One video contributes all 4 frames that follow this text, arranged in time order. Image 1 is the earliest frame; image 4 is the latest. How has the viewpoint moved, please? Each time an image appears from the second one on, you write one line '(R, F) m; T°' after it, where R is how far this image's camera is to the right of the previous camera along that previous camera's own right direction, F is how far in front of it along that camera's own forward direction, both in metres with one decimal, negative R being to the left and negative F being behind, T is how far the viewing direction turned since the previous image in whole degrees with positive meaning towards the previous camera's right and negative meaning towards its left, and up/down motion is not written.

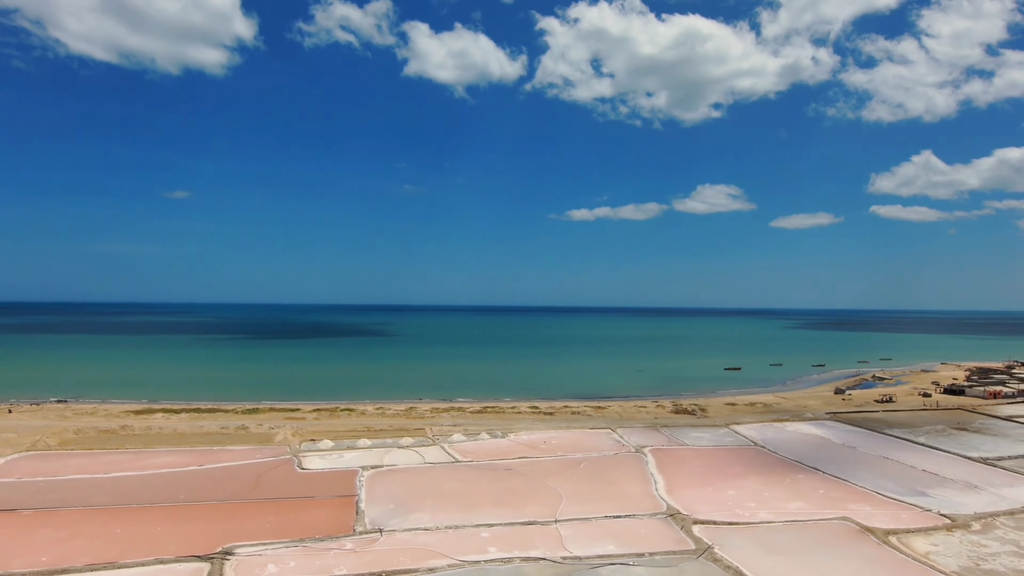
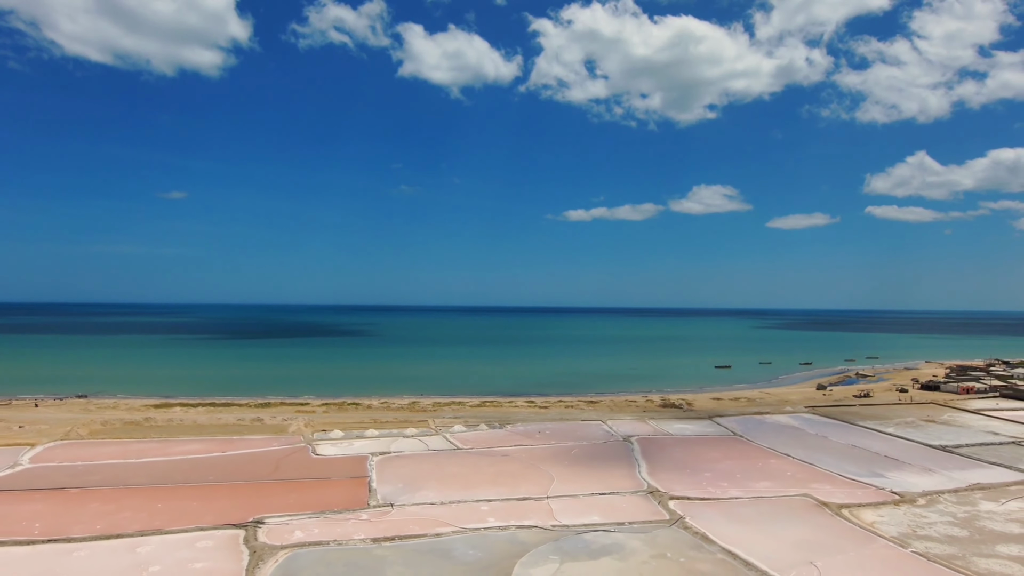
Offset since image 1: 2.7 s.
(0.0, -1.3) m; +1°
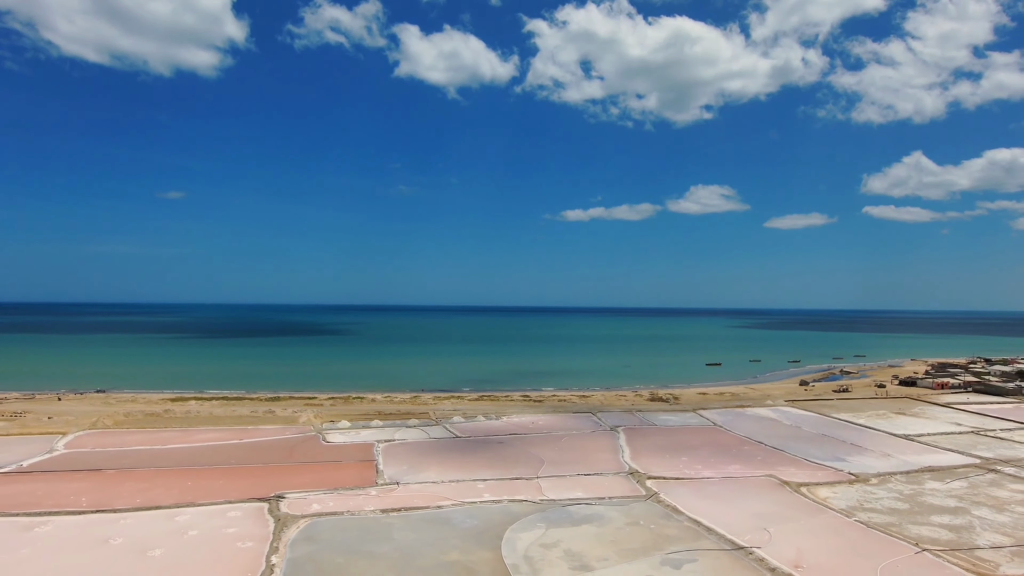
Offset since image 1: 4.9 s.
(+0.1, -1.3) m; 0°
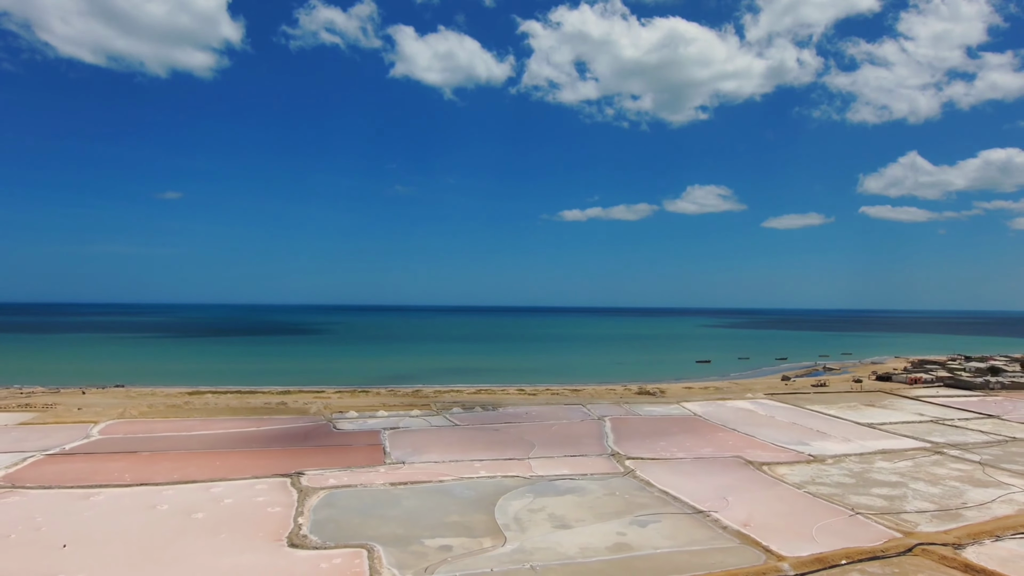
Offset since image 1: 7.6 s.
(+0.1, -1.5) m; 0°
